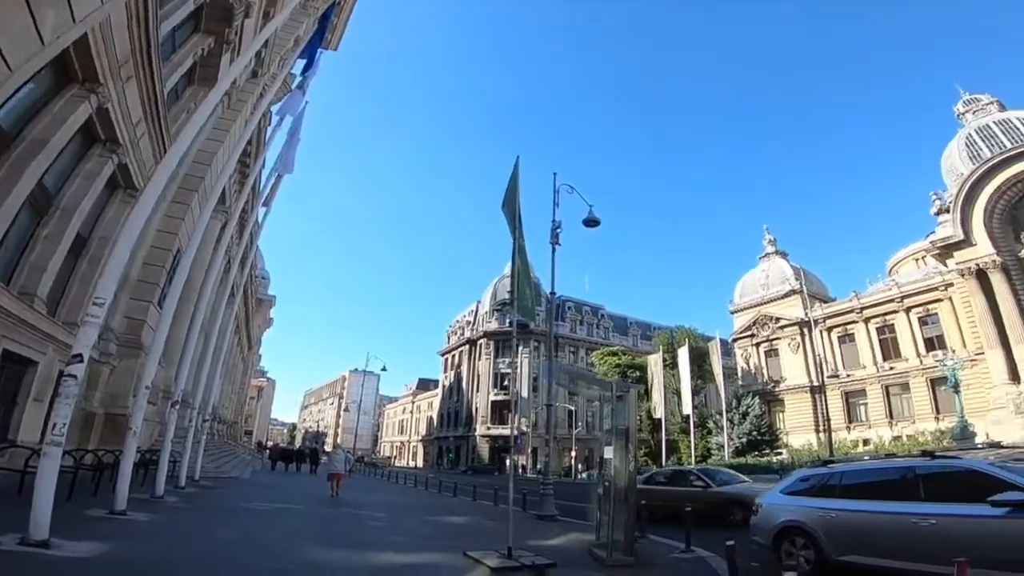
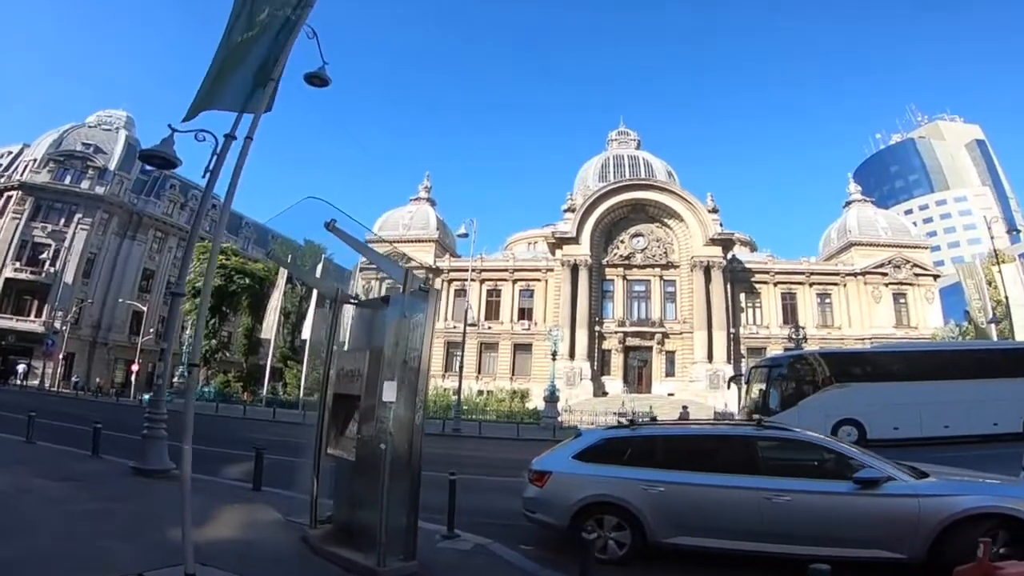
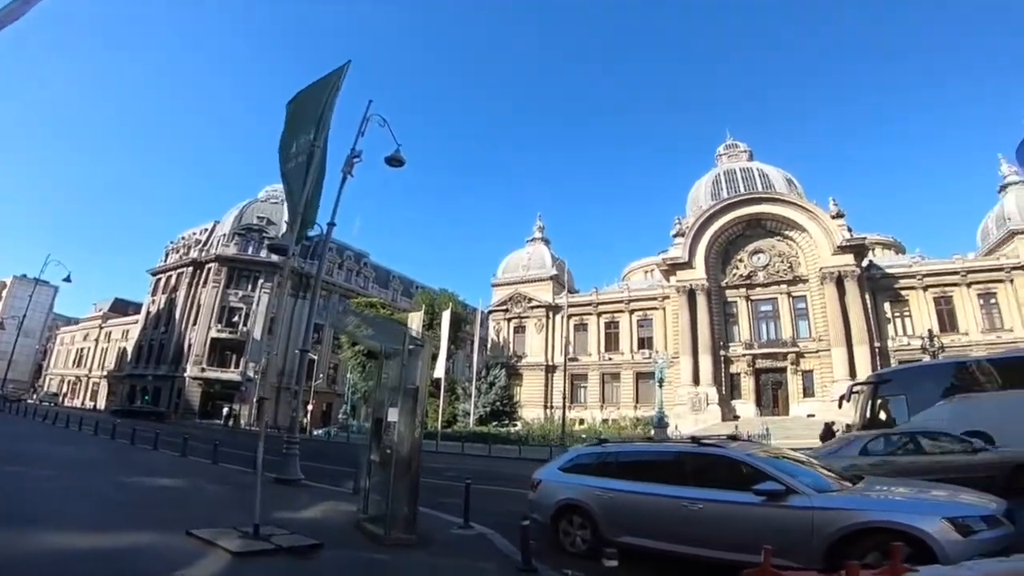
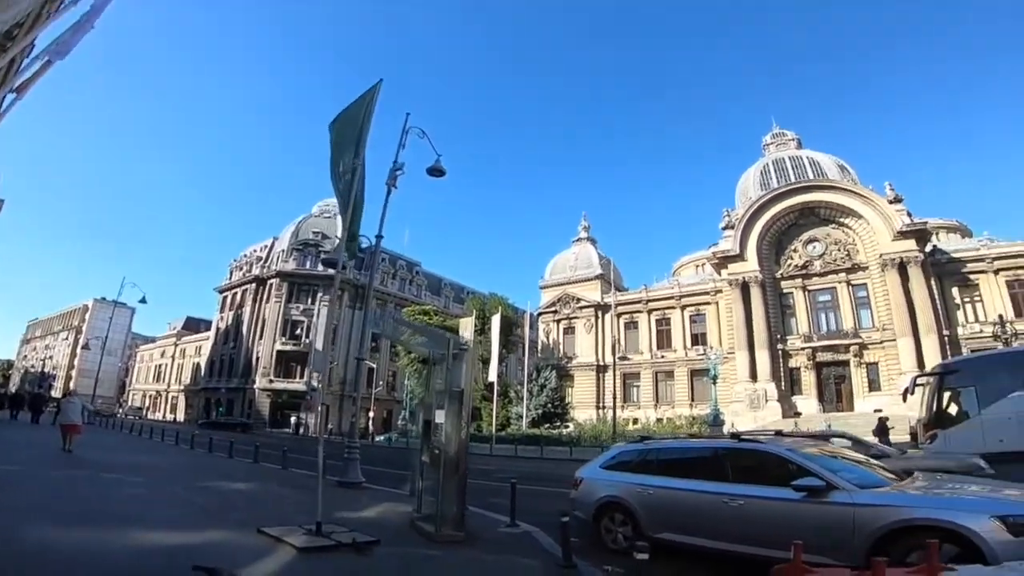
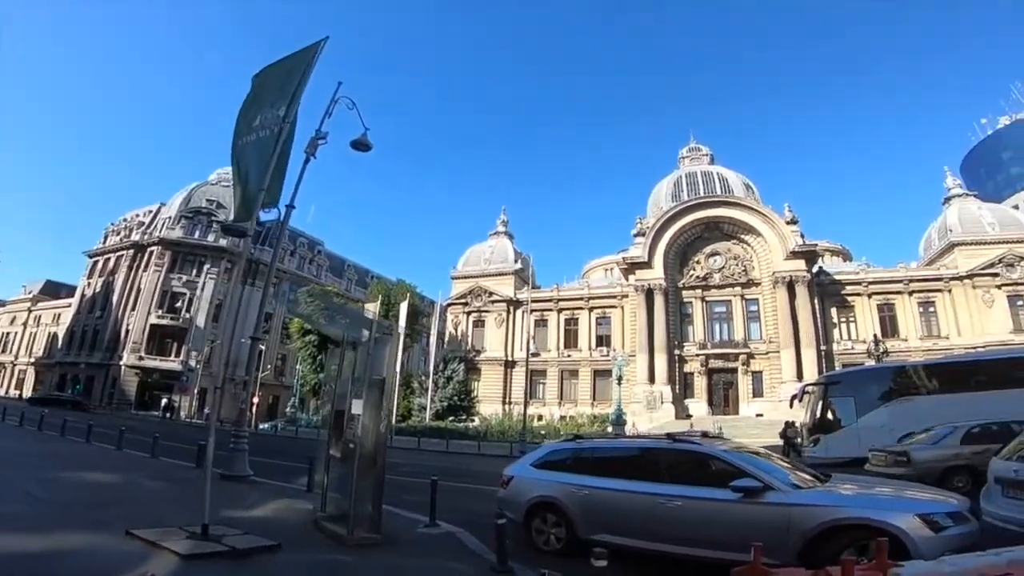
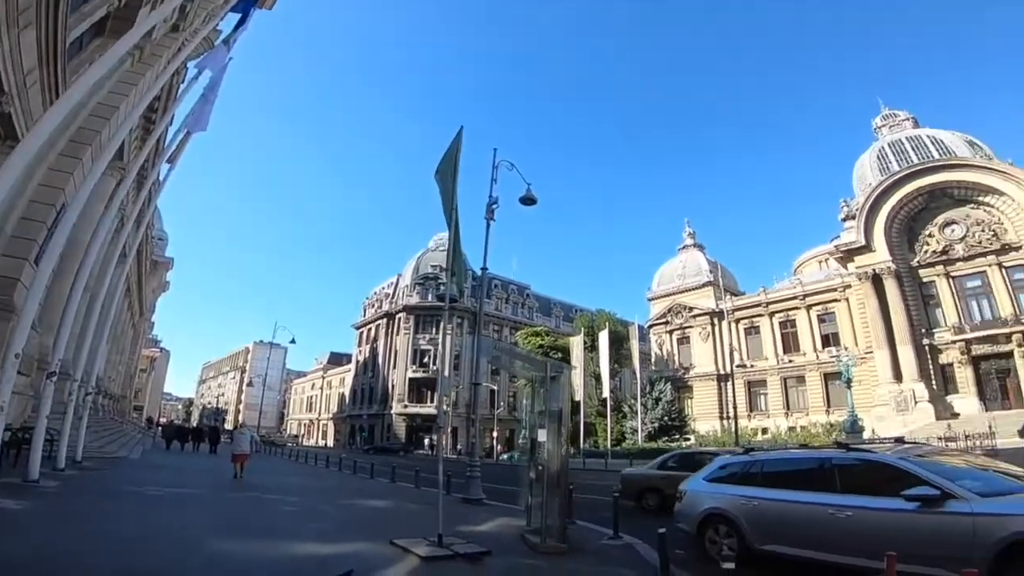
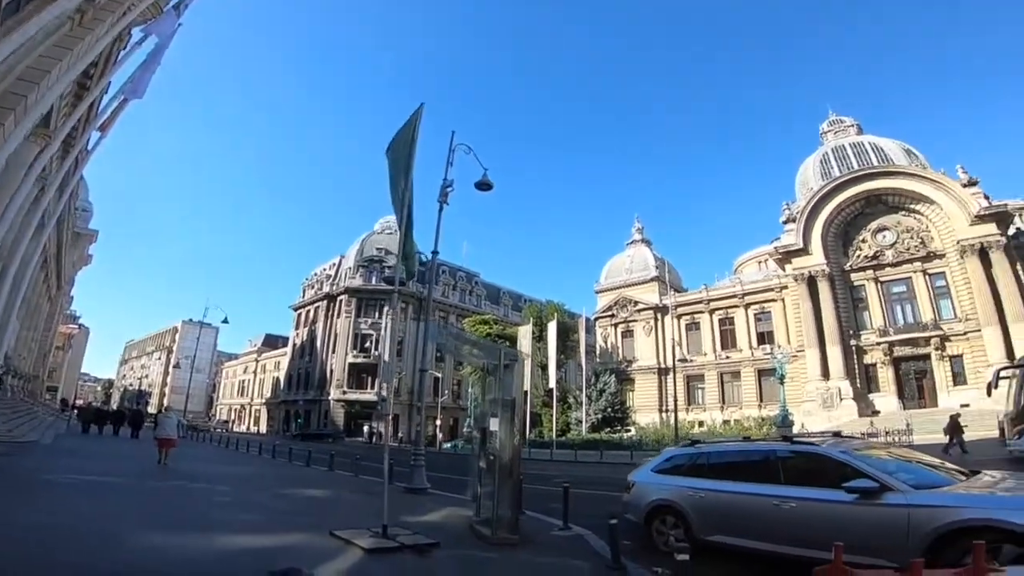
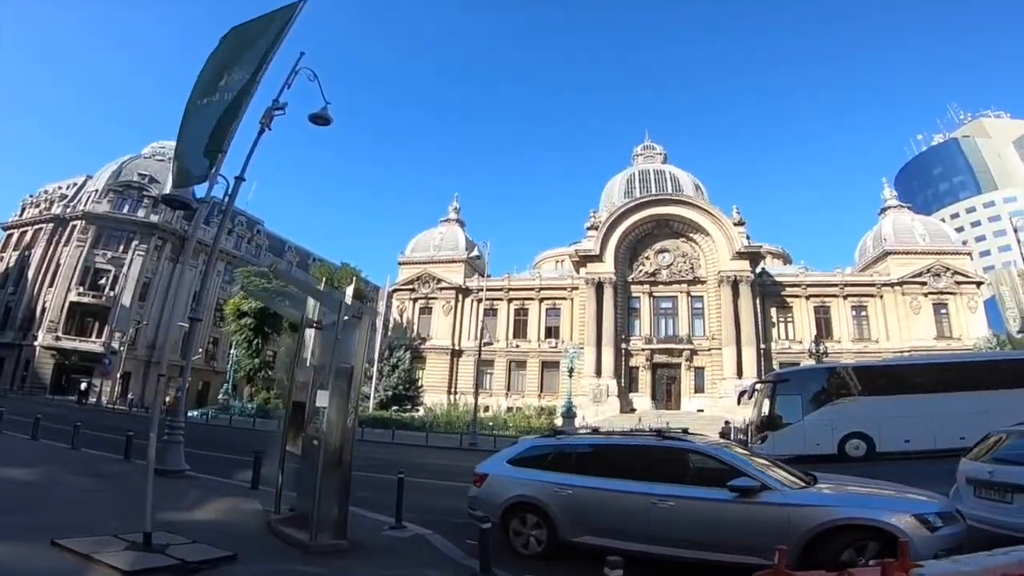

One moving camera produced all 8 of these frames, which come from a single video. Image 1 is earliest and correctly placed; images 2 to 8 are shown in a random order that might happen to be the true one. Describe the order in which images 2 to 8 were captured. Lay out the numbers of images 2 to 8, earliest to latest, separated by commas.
6, 7, 4, 3, 5, 8, 2
